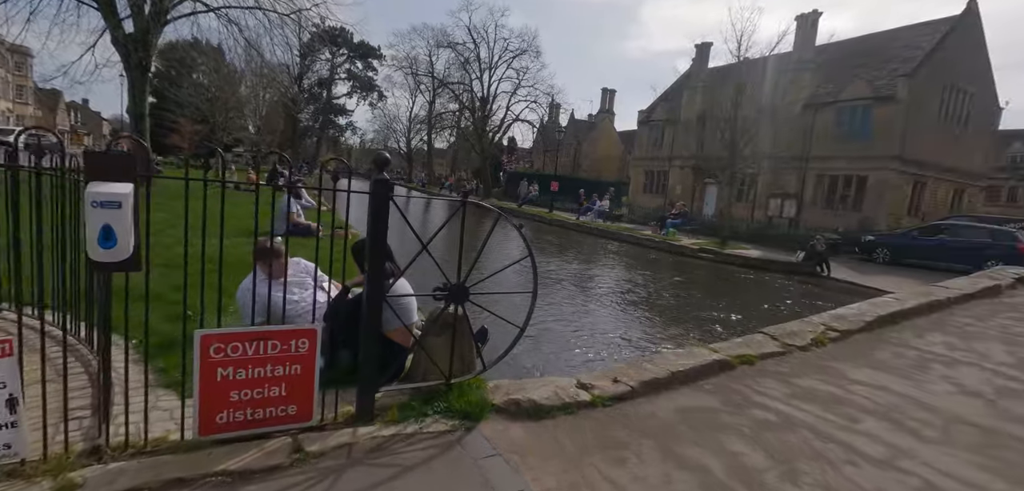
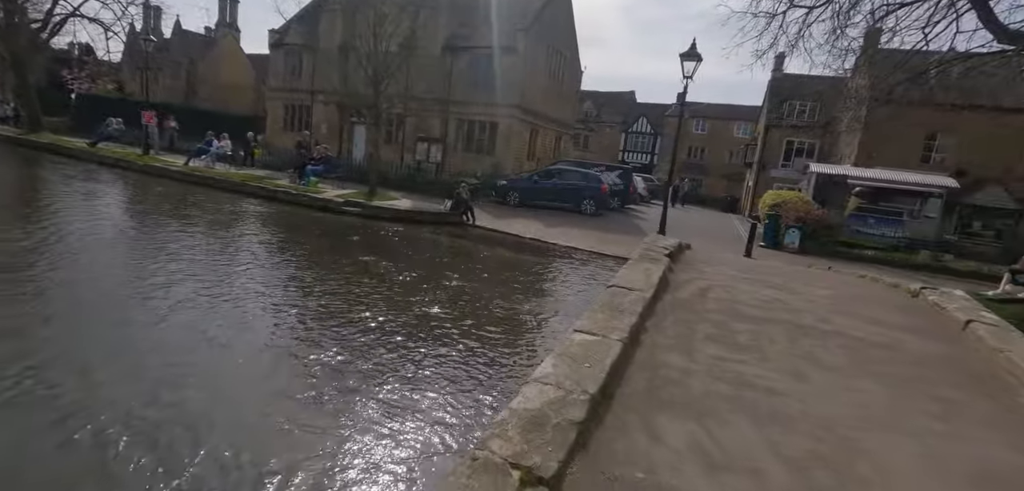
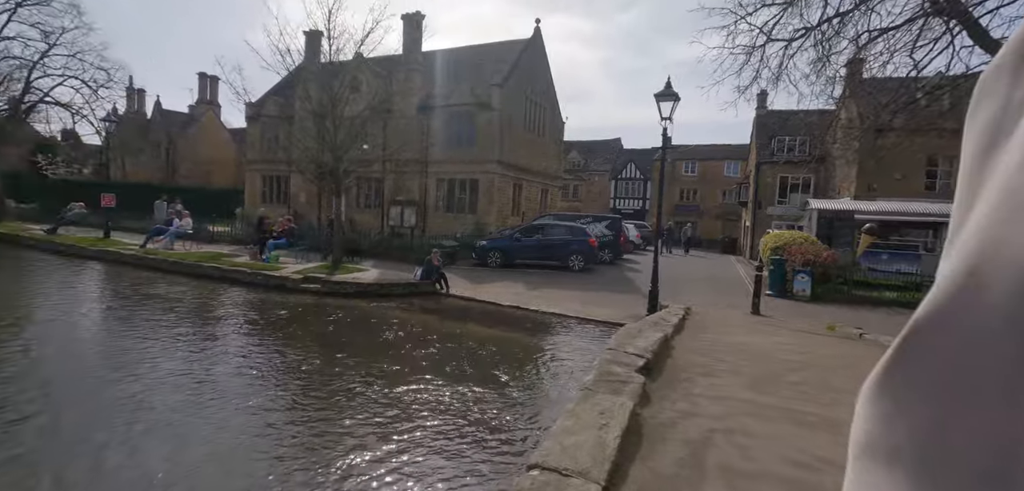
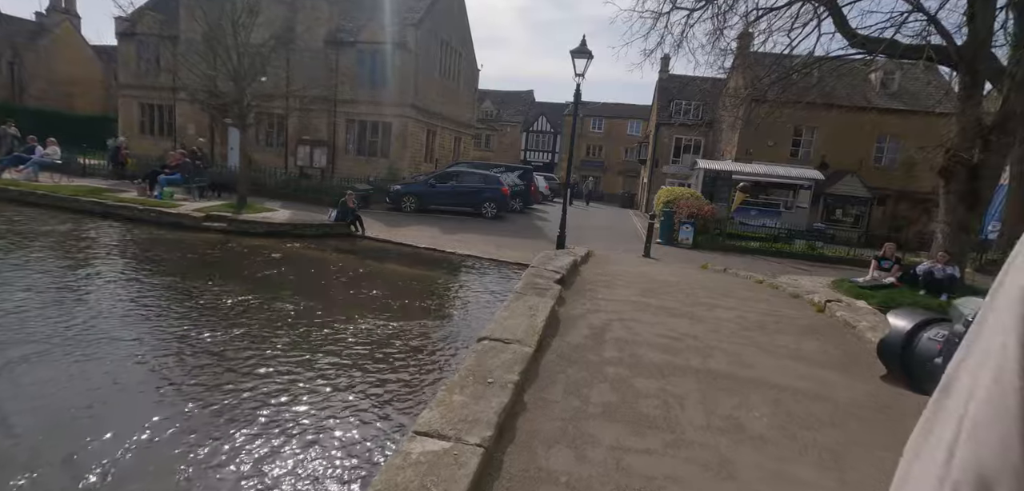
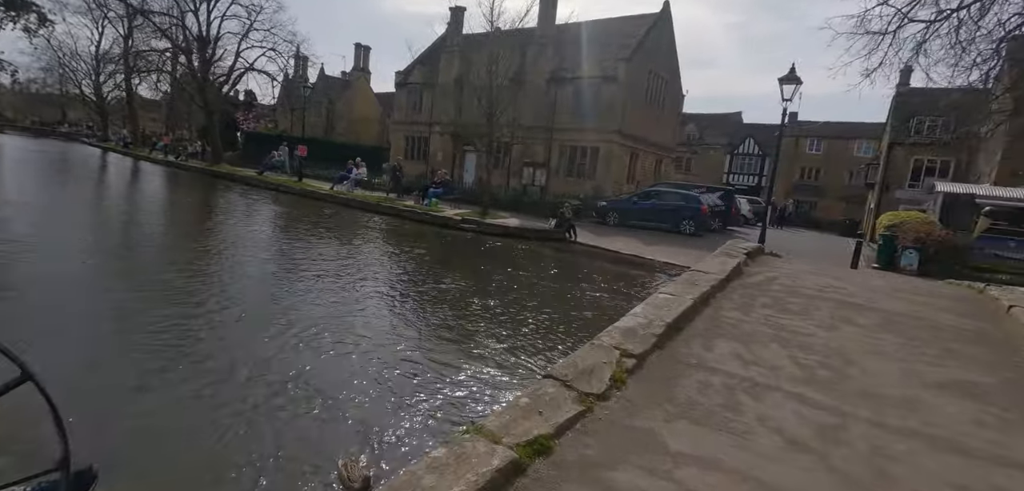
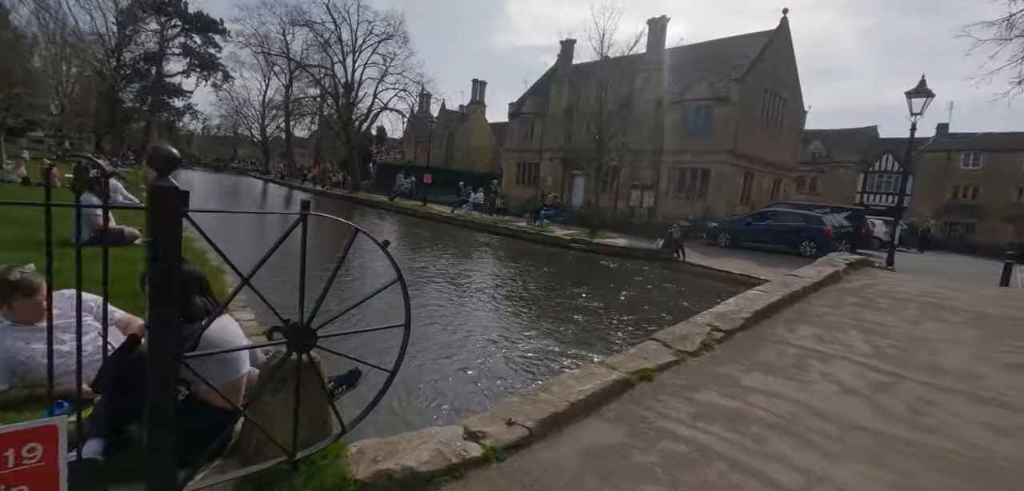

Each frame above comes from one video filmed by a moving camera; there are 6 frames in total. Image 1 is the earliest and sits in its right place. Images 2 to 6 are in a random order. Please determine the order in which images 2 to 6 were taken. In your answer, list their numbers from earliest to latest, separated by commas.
6, 5, 2, 4, 3
